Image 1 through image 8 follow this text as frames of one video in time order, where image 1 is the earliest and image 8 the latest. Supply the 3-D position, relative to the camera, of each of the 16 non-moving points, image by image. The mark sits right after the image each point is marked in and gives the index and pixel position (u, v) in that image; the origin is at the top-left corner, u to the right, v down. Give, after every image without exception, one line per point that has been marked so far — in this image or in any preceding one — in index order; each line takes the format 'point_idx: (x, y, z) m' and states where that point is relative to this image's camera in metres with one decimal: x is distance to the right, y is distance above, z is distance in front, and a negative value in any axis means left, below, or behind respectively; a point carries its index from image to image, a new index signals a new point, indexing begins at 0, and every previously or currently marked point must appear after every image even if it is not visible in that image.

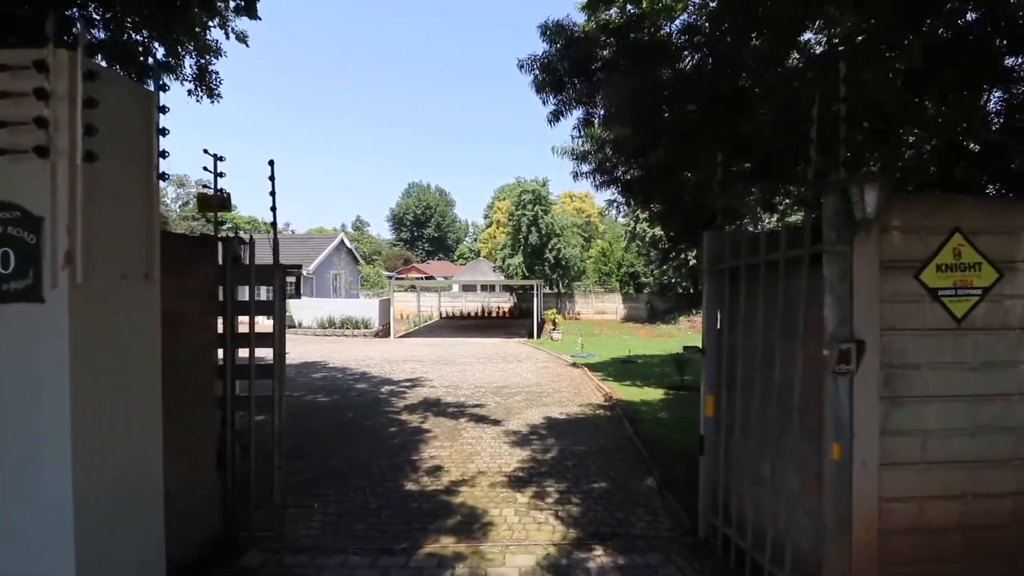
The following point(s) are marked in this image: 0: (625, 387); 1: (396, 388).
0: (+2.6, -2.3, +11.2) m
1: (-2.6, -2.3, +11.1) m
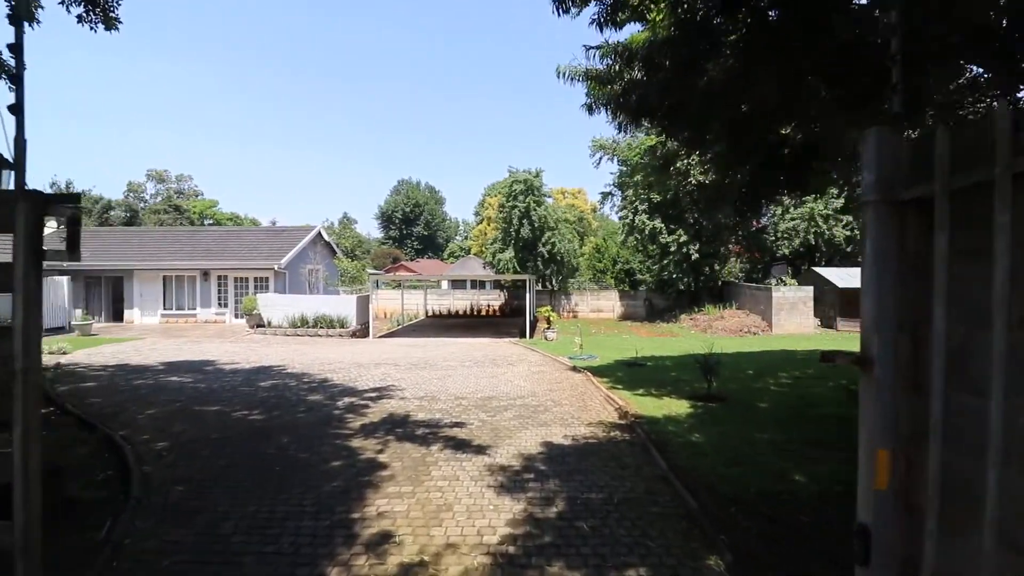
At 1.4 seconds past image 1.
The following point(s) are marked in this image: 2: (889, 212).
0: (+2.4, -2.1, +9.1) m
1: (-2.8, -2.0, +8.9) m
2: (+1.7, +0.3, +2.2) m
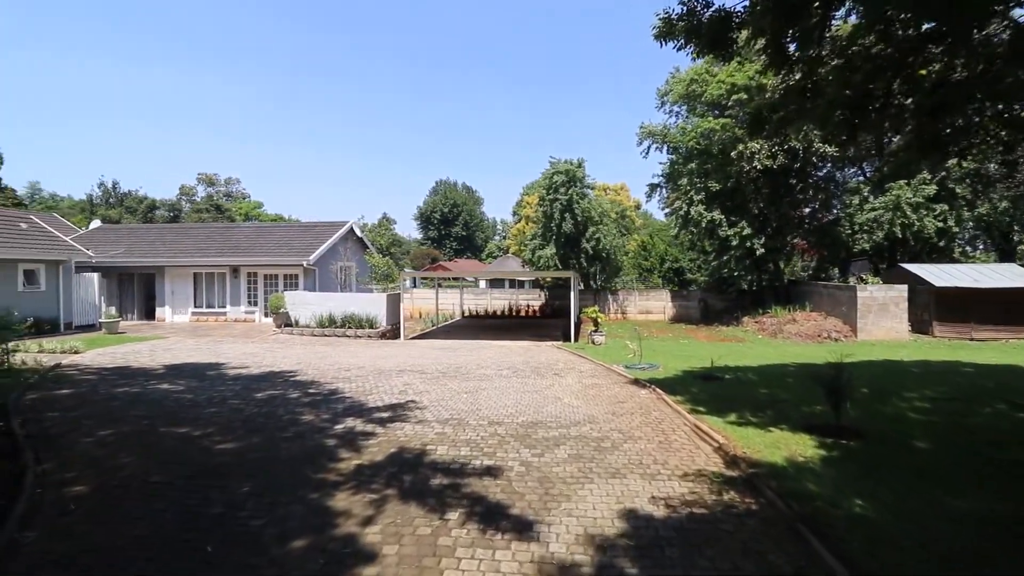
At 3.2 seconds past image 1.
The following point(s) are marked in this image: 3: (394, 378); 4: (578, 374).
0: (+3.2, -2.0, +6.7) m
1: (-2.1, -1.9, +6.9) m
2: (+1.9, +0.5, -0.2) m
3: (-2.6, -2.0, +10.8) m
4: (+1.5, -1.9, +11.0) m
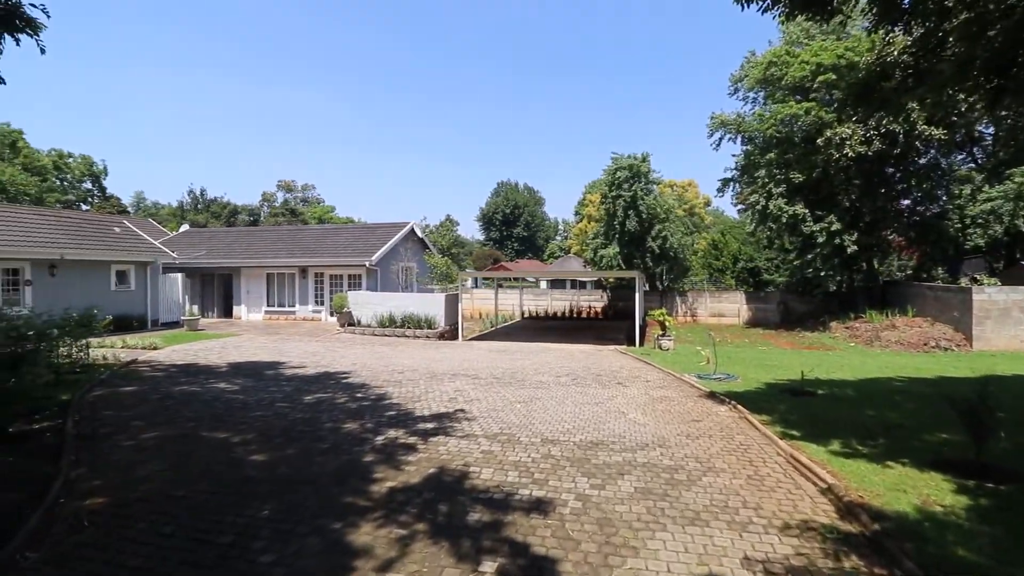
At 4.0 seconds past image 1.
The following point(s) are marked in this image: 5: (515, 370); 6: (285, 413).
0: (+3.8, -2.0, +5.5) m
1: (-1.4, -1.9, +6.3) m
2: (+1.7, +0.5, -1.2) m
3: (-1.4, -2.0, +10.3) m
4: (+2.7, -2.0, +9.9) m
5: (+0.1, -2.1, +12.3) m
6: (-3.5, -1.9, +7.6) m
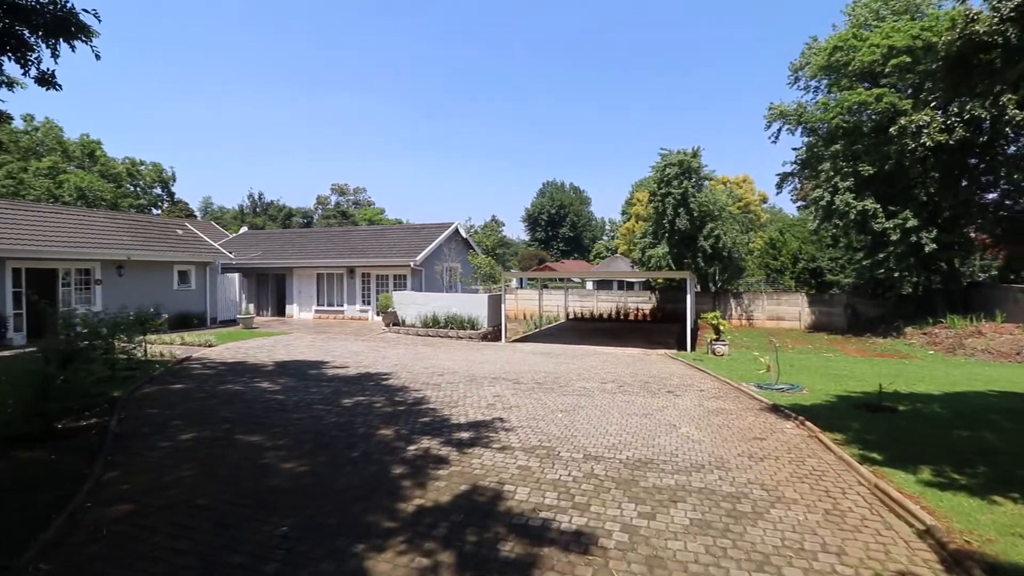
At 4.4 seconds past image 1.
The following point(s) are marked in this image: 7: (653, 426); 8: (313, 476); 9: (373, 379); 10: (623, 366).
0: (+4.2, -2.0, +4.7) m
1: (-0.9, -1.9, +6.0) m
2: (+1.4, +0.5, -1.8) m
3: (-0.5, -2.0, +10.0) m
4: (+3.5, -2.0, +9.2) m
5: (+1.1, -2.1, +11.8) m
6: (-2.9, -2.0, +7.5) m
7: (+2.0, -1.9, +6.9) m
8: (-2.0, -1.9, +5.0) m
9: (-3.1, -2.0, +11.0) m
10: (+3.0, -2.1, +13.3) m
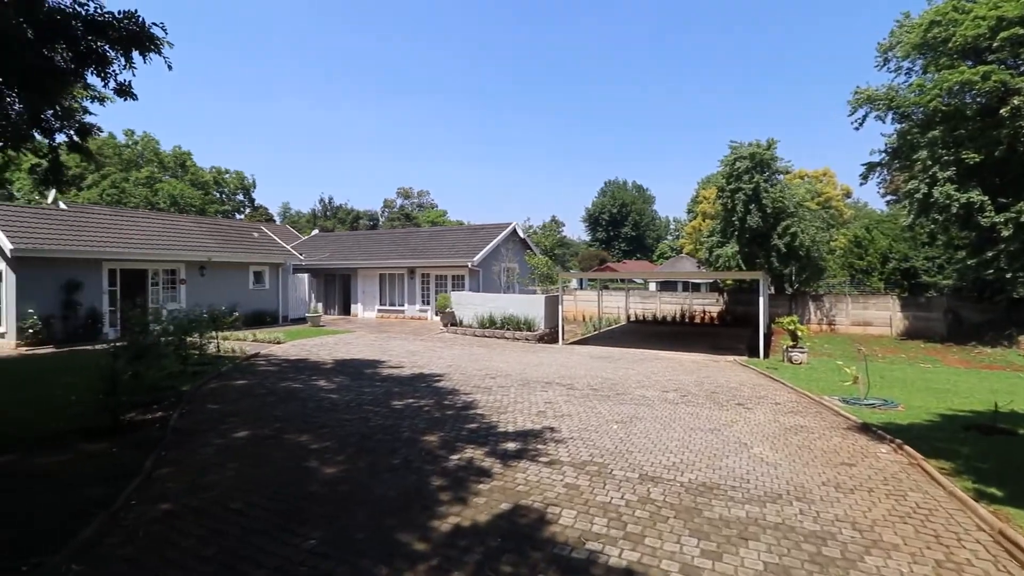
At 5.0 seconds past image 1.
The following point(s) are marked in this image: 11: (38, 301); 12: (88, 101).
0: (+4.5, -2.0, +3.7) m
1: (-0.3, -1.9, +5.6) m
2: (+1.0, +0.5, -2.3) m
3: (+0.5, -2.0, +9.6) m
4: (+4.4, -2.0, +8.3) m
5: (+2.4, -2.1, +11.2) m
6: (-2.2, -2.0, +7.4) m
7: (+2.6, -2.0, +6.2) m
8: (-1.6, -1.9, +4.8) m
9: (-1.9, -2.0, +10.9) m
10: (+4.5, -2.2, +12.5) m
11: (-15.8, -0.4, +16.3) m
12: (-8.5, +3.8, +9.9) m
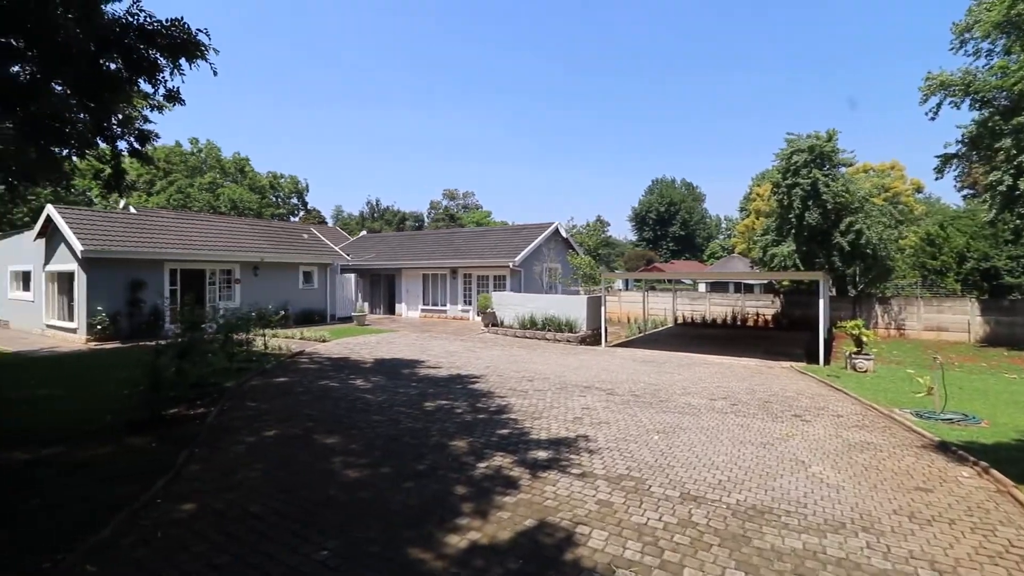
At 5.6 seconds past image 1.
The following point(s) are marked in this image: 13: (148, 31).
0: (+4.7, -2.1, +3.0) m
1: (0.0, -1.9, +5.4) m
2: (+0.6, +0.5, -2.7) m
3: (+1.2, -2.0, +9.2) m
4: (+5.0, -2.0, +7.6) m
5: (+3.2, -2.1, +10.6) m
6: (-1.7, -2.0, +7.2) m
7: (+3.0, -2.0, +5.6) m
8: (-1.3, -1.9, +4.6) m
9: (-1.1, -2.0, +10.7) m
10: (+5.4, -2.2, +11.7) m
11: (-14.4, -0.4, +17.3) m
12: (-7.8, +3.8, +10.3) m
13: (-5.4, +3.8, +7.3) m
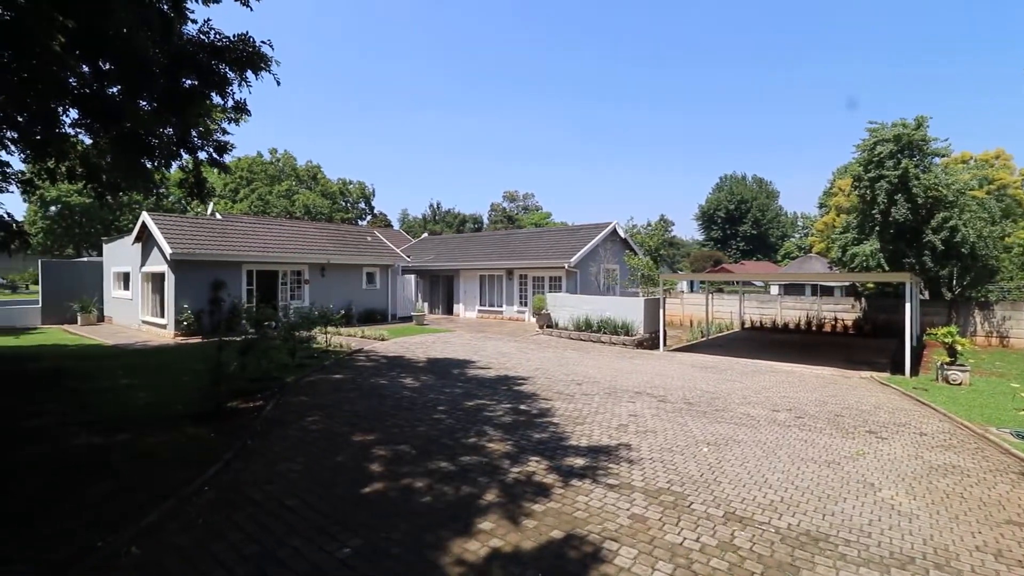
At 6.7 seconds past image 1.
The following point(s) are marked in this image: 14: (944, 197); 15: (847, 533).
0: (+4.7, -2.1, +2.3) m
1: (+0.4, -1.9, +5.2) m
2: (0.0, +0.5, -2.9) m
3: (+2.0, -2.1, +8.9) m
4: (+5.6, -2.1, +6.8) m
5: (+4.2, -2.2, +10.1) m
6: (-1.0, -2.0, +7.3) m
7: (+3.4, -2.0, +5.1) m
8: (-1.0, -1.9, +4.6) m
9: (-0.1, -2.1, +10.7) m
10: (+6.5, -2.2, +10.8) m
11: (-12.4, -0.4, +18.9) m
12: (-6.7, +3.8, +11.1) m
13: (-4.7, +3.8, +7.8) m
14: (+17.2, +3.6, +19.3) m
15: (+2.7, -2.0, +4.0) m
